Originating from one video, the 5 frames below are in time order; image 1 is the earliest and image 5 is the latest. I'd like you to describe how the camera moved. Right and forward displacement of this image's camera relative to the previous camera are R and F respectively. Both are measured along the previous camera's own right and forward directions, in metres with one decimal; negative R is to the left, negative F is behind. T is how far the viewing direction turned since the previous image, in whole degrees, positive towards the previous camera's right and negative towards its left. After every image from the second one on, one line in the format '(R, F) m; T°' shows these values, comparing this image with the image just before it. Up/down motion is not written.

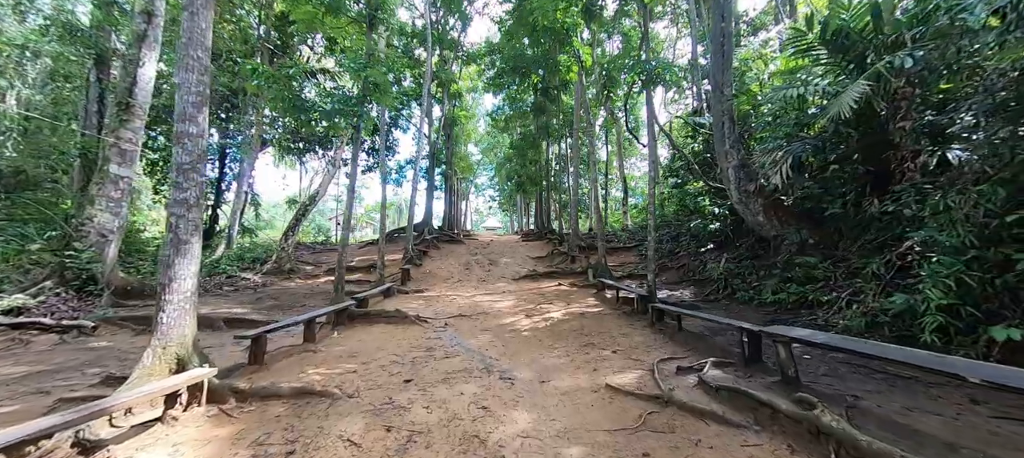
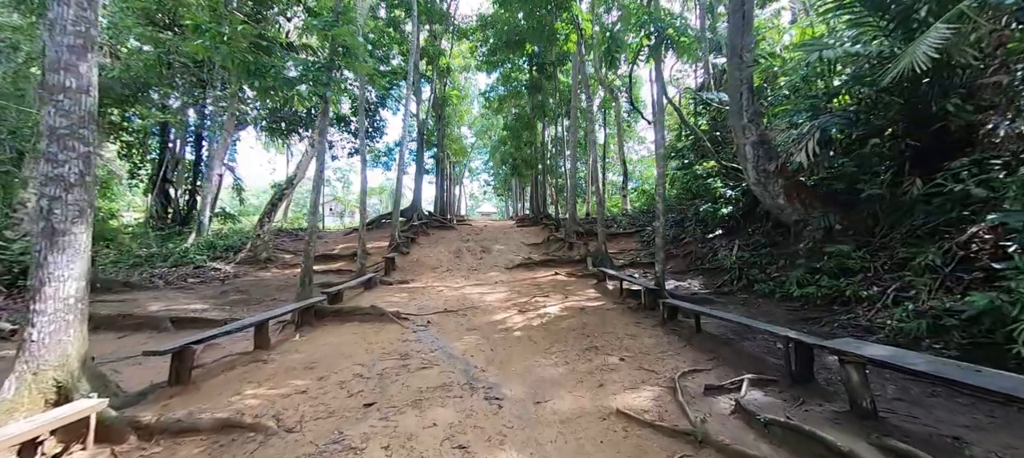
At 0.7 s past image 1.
(+0.1, +0.8) m; +1°
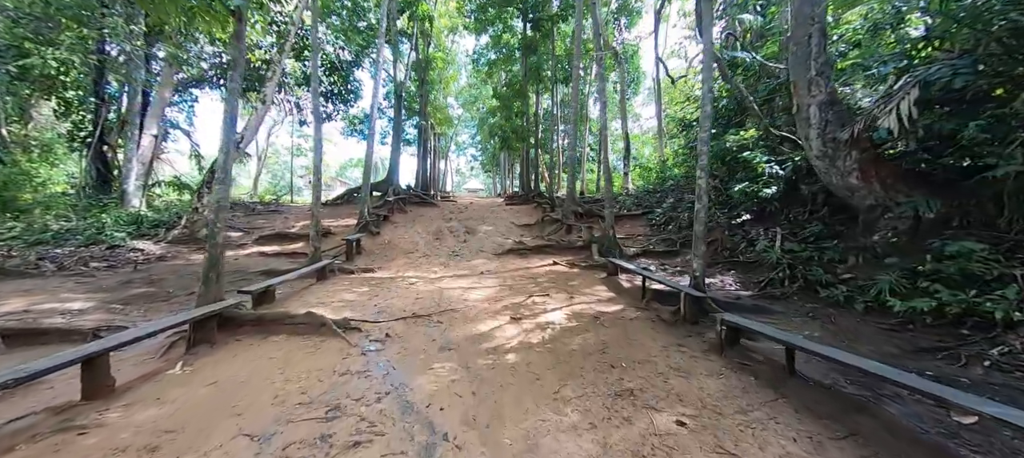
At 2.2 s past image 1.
(-0.1, +1.6) m; +2°
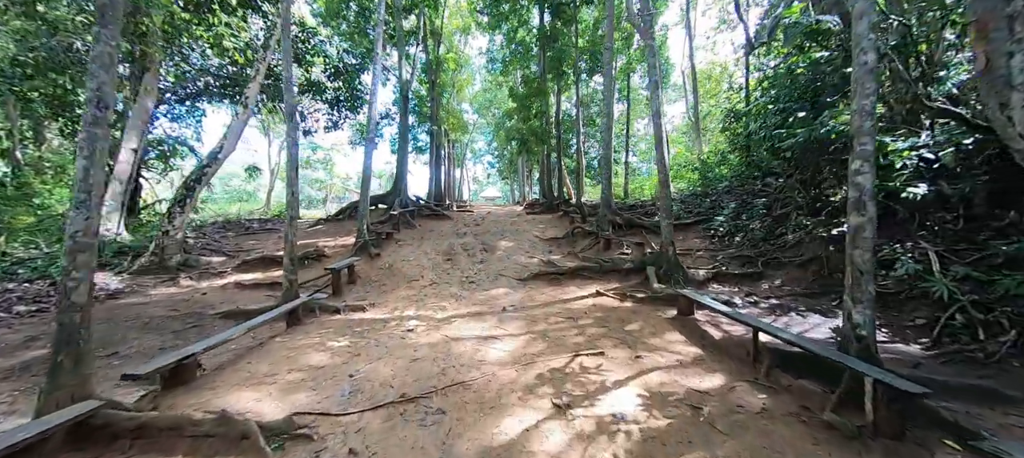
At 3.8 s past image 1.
(-0.2, +1.7) m; -3°
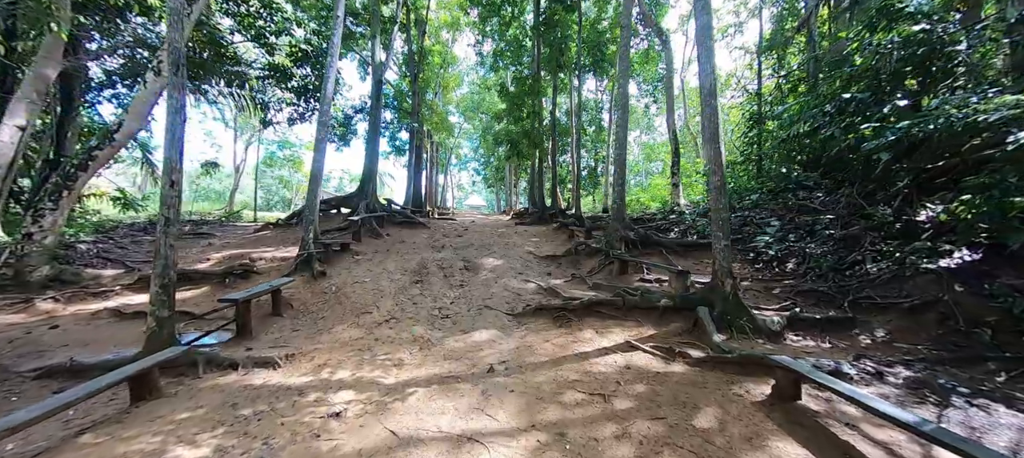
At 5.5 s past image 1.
(-0.1, +1.8) m; +2°
